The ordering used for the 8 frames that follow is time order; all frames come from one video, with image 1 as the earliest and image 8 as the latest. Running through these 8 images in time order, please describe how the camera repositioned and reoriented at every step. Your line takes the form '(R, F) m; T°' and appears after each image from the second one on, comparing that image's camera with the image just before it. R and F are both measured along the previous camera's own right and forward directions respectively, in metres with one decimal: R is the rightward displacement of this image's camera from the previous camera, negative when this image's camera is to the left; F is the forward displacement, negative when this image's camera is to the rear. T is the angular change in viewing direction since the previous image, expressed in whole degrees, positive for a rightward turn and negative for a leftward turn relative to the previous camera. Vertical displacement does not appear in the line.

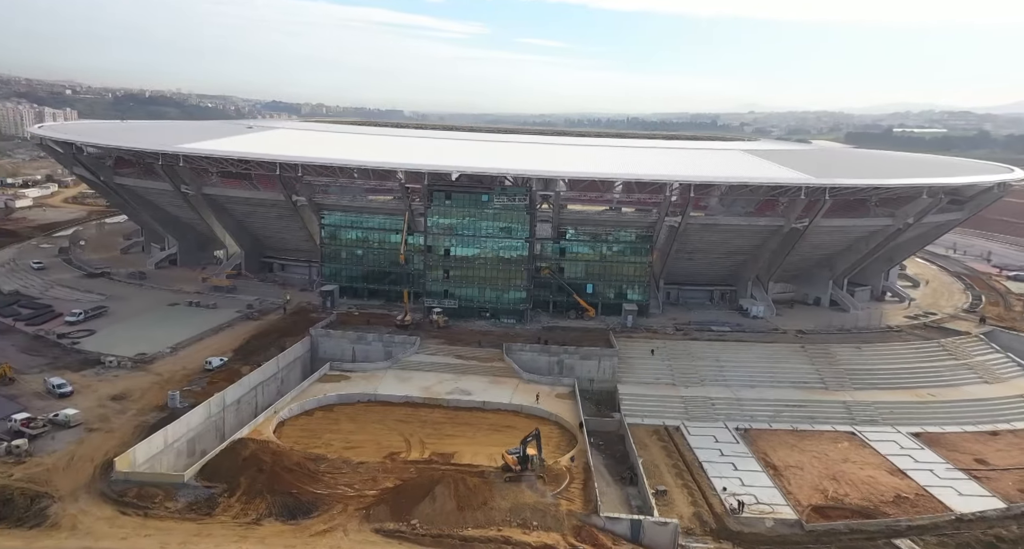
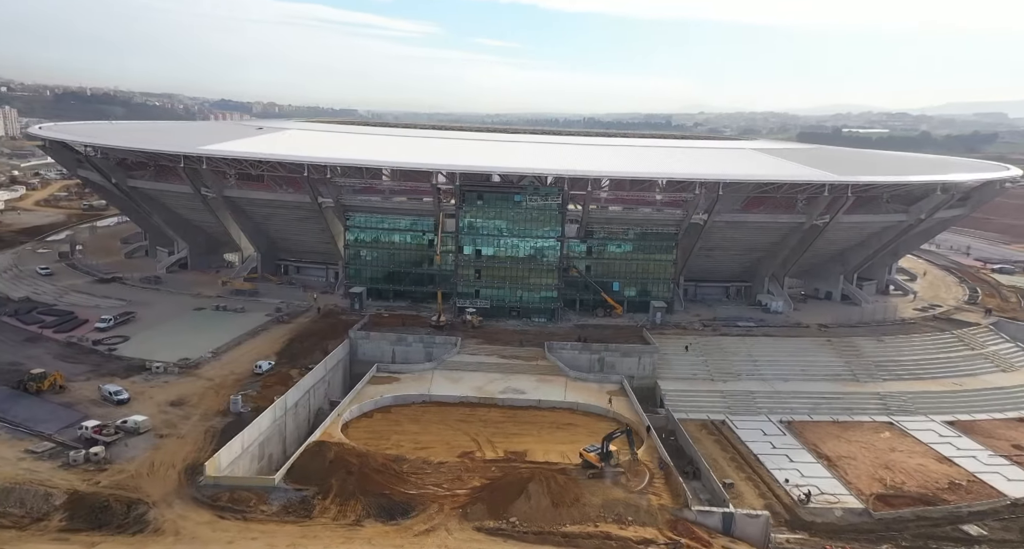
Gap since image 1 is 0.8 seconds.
(-2.6, 0.0) m; +2°
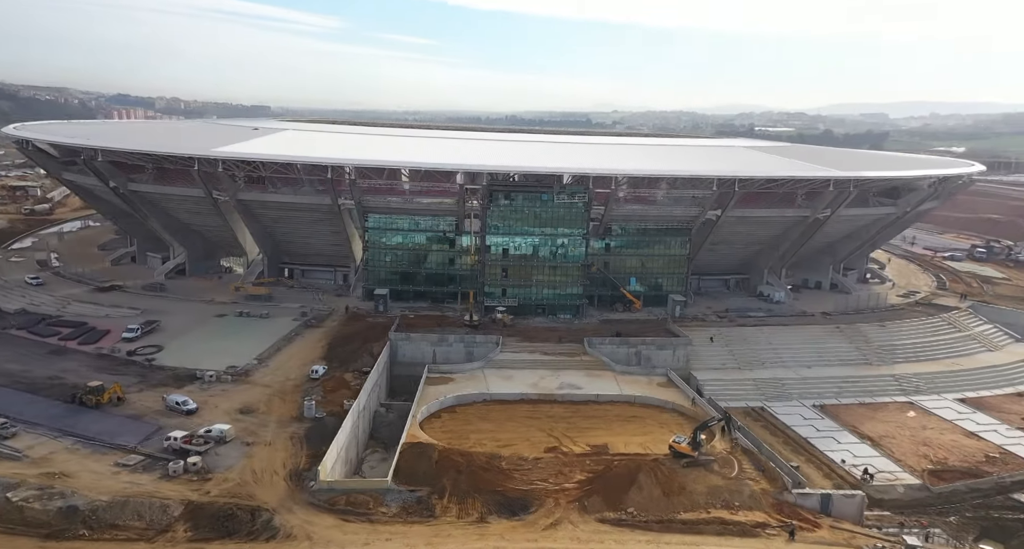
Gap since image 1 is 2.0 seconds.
(-3.6, -0.1) m; +4°
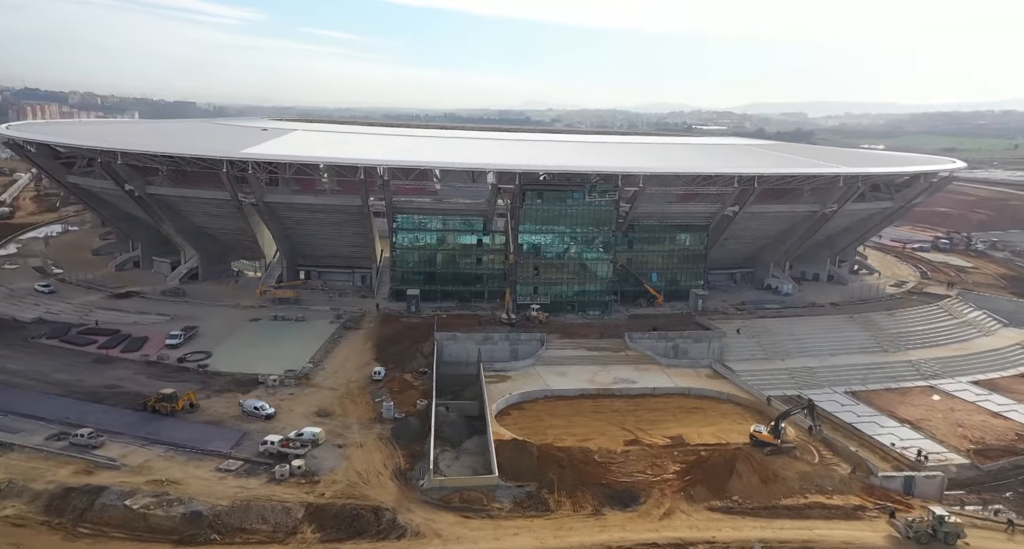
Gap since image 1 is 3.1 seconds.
(-3.2, -0.2) m; +3°
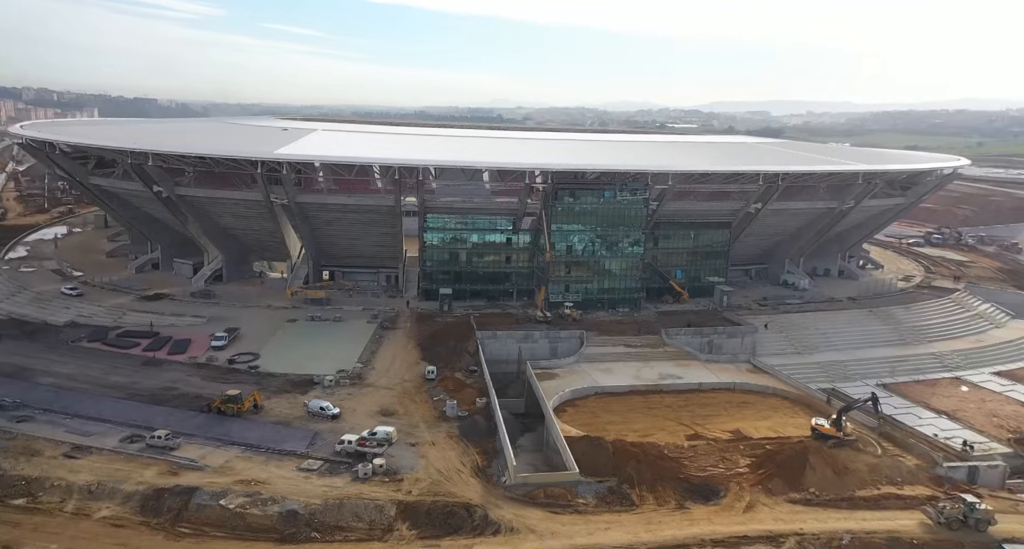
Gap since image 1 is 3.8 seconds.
(-2.1, -0.2) m; +1°
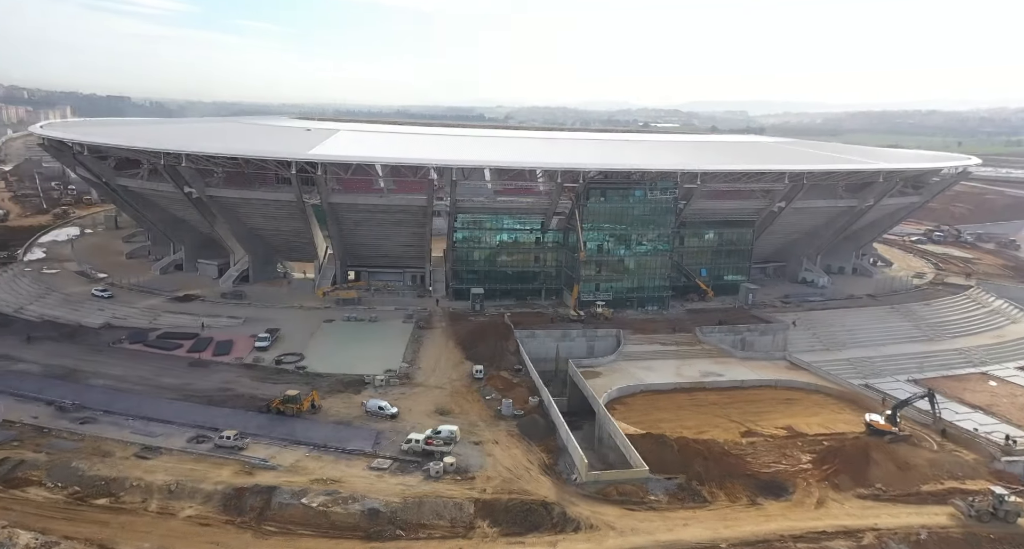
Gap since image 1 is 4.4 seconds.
(-1.7, -0.1) m; 0°
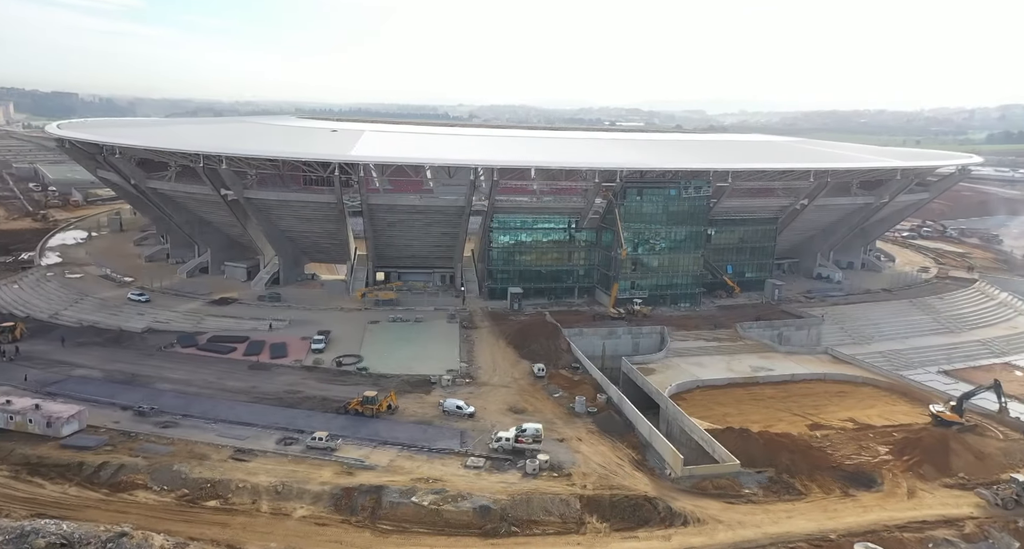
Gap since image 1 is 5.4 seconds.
(-2.5, -0.2) m; +1°
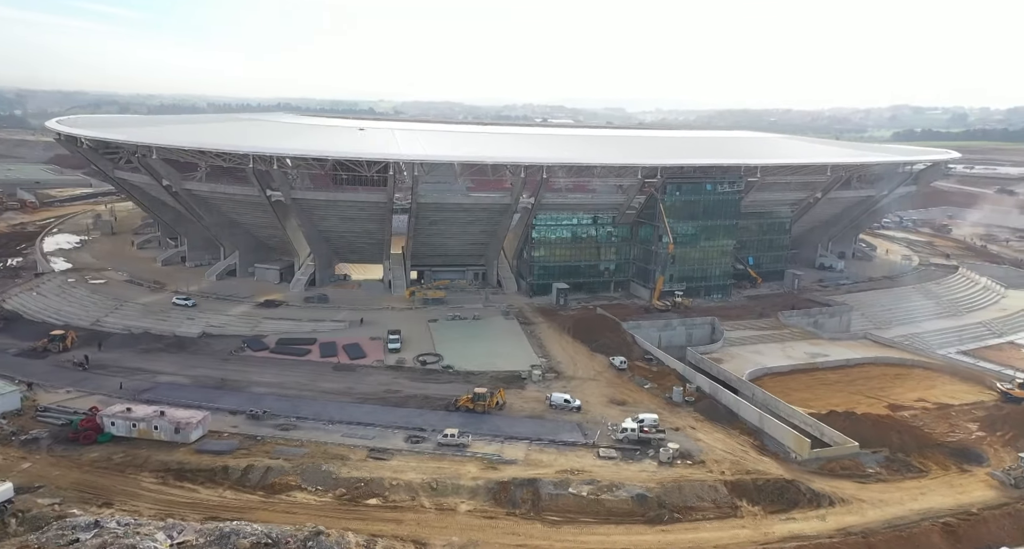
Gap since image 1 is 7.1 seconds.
(-4.0, -0.4) m; +2°
